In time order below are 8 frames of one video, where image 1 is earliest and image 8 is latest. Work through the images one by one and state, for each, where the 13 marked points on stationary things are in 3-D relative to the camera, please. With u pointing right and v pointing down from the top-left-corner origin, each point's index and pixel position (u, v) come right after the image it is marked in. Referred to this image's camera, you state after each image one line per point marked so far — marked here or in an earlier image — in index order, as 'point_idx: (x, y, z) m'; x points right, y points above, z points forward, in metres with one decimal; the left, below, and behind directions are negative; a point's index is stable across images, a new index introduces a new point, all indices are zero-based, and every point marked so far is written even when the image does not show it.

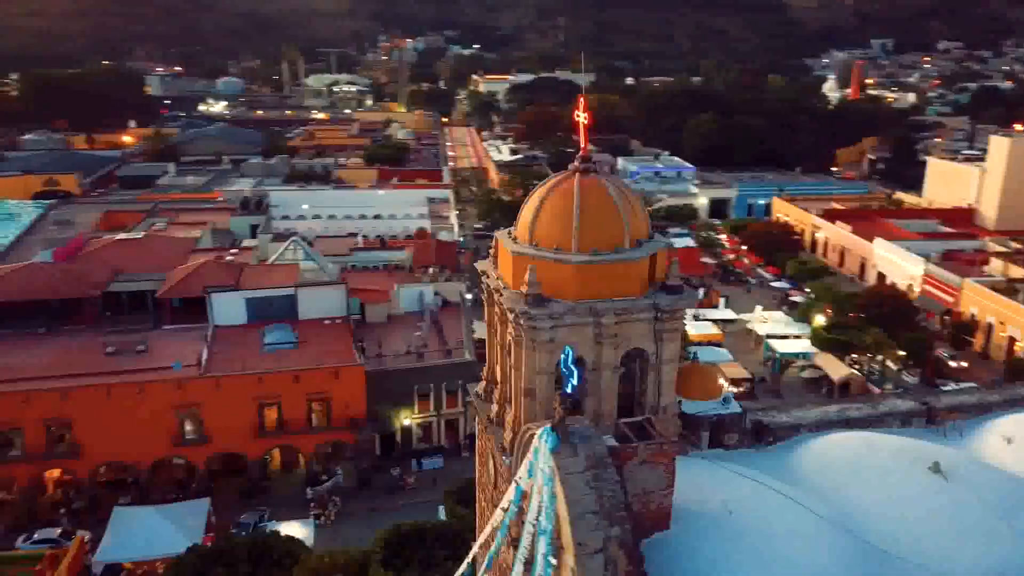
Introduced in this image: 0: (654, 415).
0: (+2.7, -2.4, +15.3) m
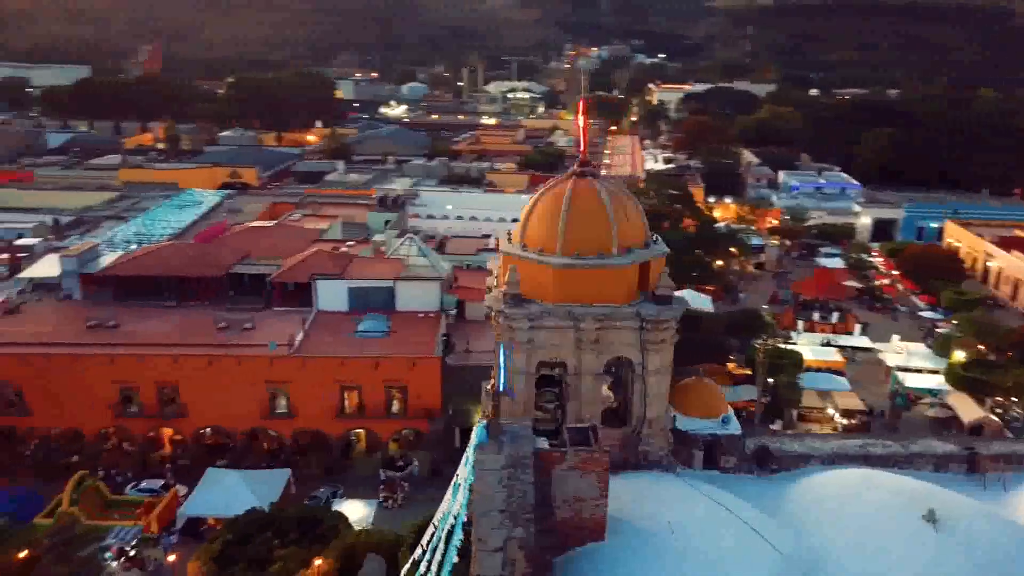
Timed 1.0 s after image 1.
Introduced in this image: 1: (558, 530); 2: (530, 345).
0: (+2.3, -2.5, +14.9) m
1: (+0.7, -3.6, +12.1) m
2: (+0.3, -1.0, +14.4) m
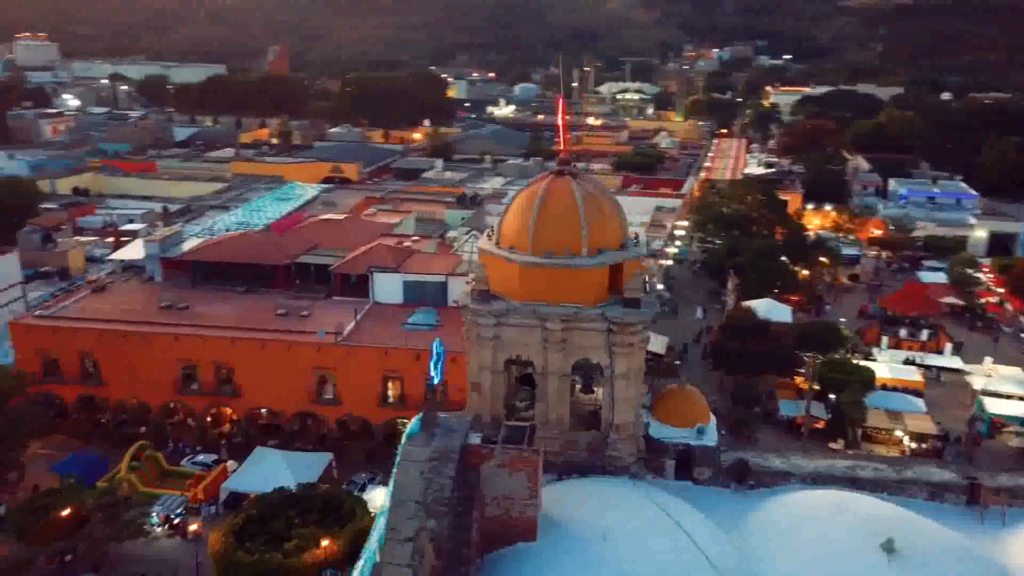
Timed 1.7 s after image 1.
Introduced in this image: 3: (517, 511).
0: (+1.7, -2.6, +14.6) m
1: (-0.4, -3.6, +12.1) m
2: (-0.3, -1.0, +14.4) m
3: (+0.1, -3.3, +11.9) m
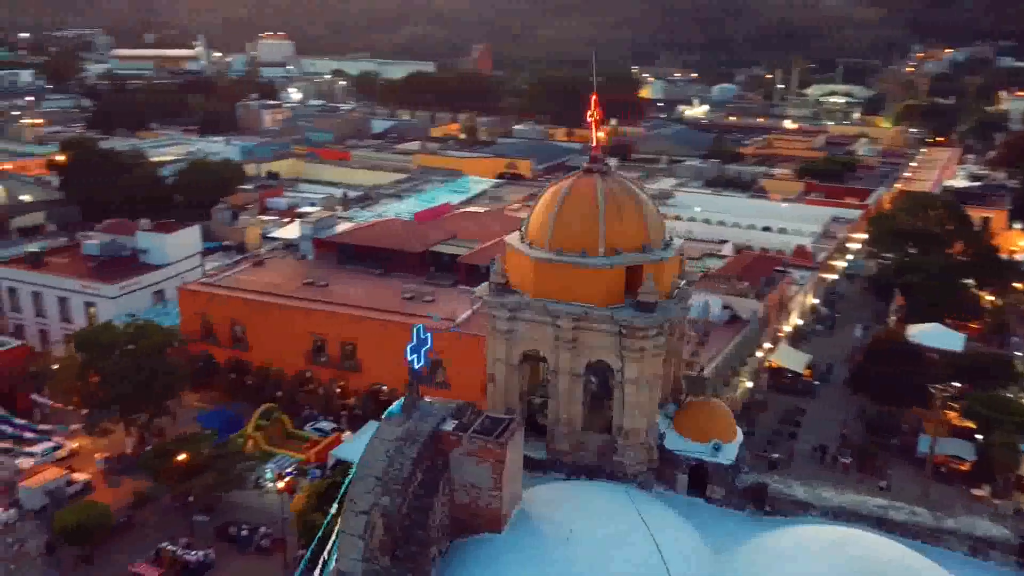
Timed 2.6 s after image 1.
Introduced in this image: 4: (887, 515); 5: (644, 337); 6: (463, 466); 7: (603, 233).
0: (+1.8, -2.6, +14.3) m
1: (-0.8, -3.4, +12.3) m
2: (0.0, -0.9, +14.5) m
3: (-0.4, -3.1, +12.0) m
4: (+6.1, -3.7, +13.2) m
5: (+2.2, -0.8, +13.6) m
6: (-0.8, -2.6, +12.1) m
7: (+1.5, +1.0, +13.9) m
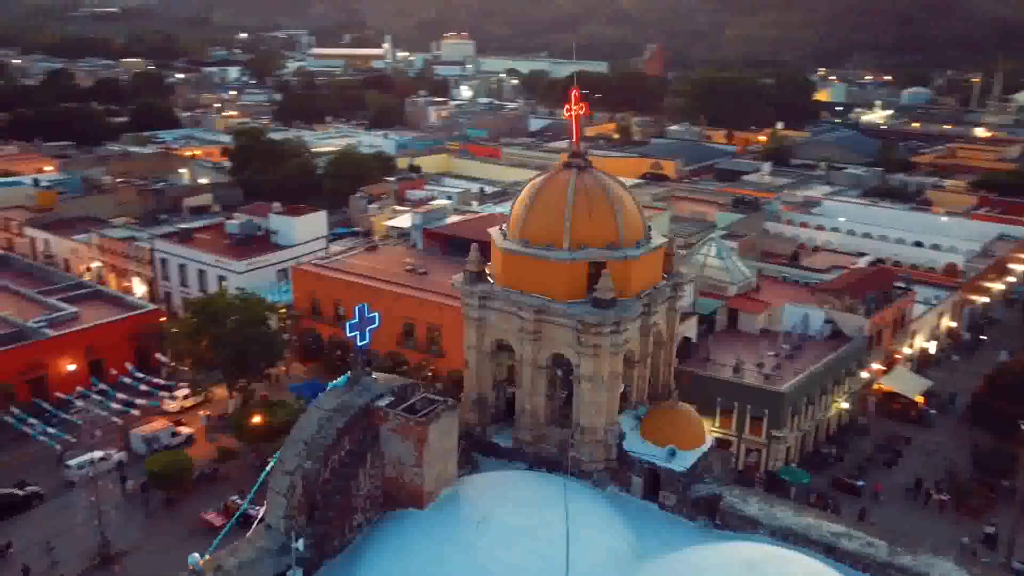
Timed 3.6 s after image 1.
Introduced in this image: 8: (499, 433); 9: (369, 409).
0: (+1.1, -2.5, +14.2) m
1: (-1.9, -3.2, +12.9) m
2: (-0.6, -0.7, +14.8) m
3: (-1.6, -2.9, +12.5) m
4: (+5.0, -3.9, +12.3) m
5: (+1.4, -0.8, +13.5) m
6: (-1.9, -2.4, +12.6) m
7: (+1.0, +1.1, +13.9) m
8: (-0.2, -2.7, +15.3) m
9: (-2.2, -1.9, +12.7) m
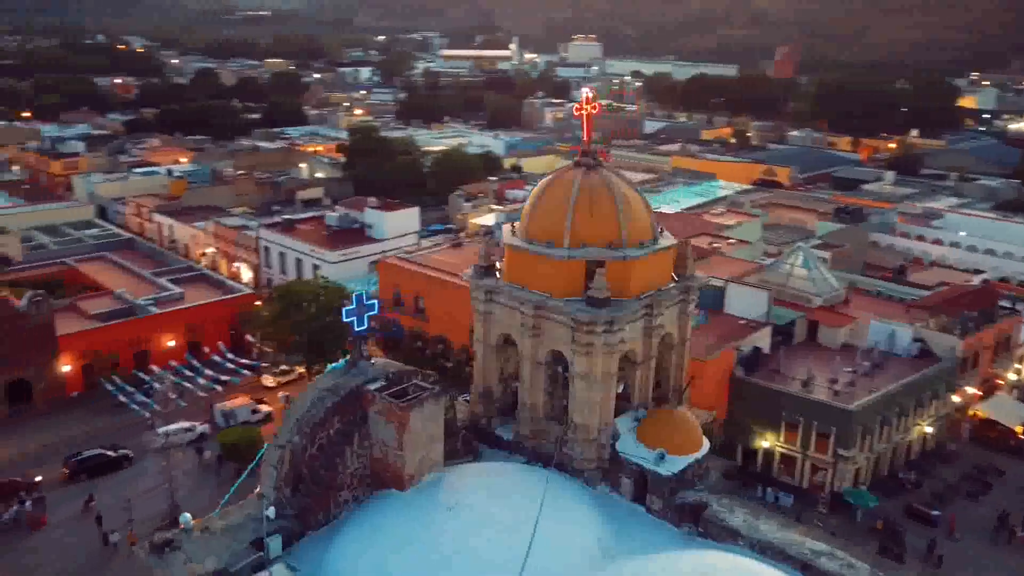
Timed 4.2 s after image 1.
0: (+1.0, -2.5, +14.3) m
1: (-2.2, -3.0, +13.4) m
2: (-0.5, -0.6, +15.1) m
3: (-1.9, -2.7, +13.0) m
4: (+4.5, -4.0, +11.8) m
5: (+1.3, -0.7, +13.5) m
6: (-2.2, -2.2, +13.1) m
7: (+1.0, +1.1, +14.0) m
8: (-0.2, -2.7, +15.5) m
9: (-2.5, -1.7, +13.3) m
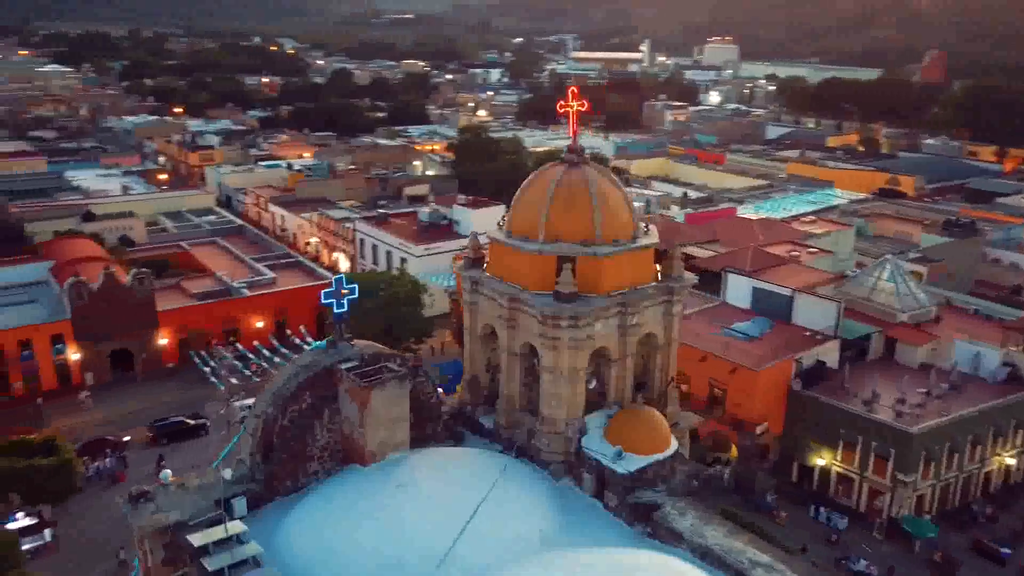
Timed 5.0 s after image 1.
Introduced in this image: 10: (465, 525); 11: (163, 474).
0: (+0.5, -2.4, +14.5) m
1: (-2.9, -2.7, +14.1) m
2: (-0.7, -0.4, +15.6) m
3: (-2.6, -2.5, +13.7) m
4: (+3.5, -4.0, +11.5) m
5: (+0.8, -0.7, +13.7) m
6: (-2.8, -1.9, +13.9) m
7: (+0.6, +1.2, +14.2) m
8: (-0.5, -2.5, +15.9) m
9: (-3.1, -1.4, +14.1) m
10: (-0.6, -3.6, +12.3) m
11: (-5.8, -3.1, +13.4) m
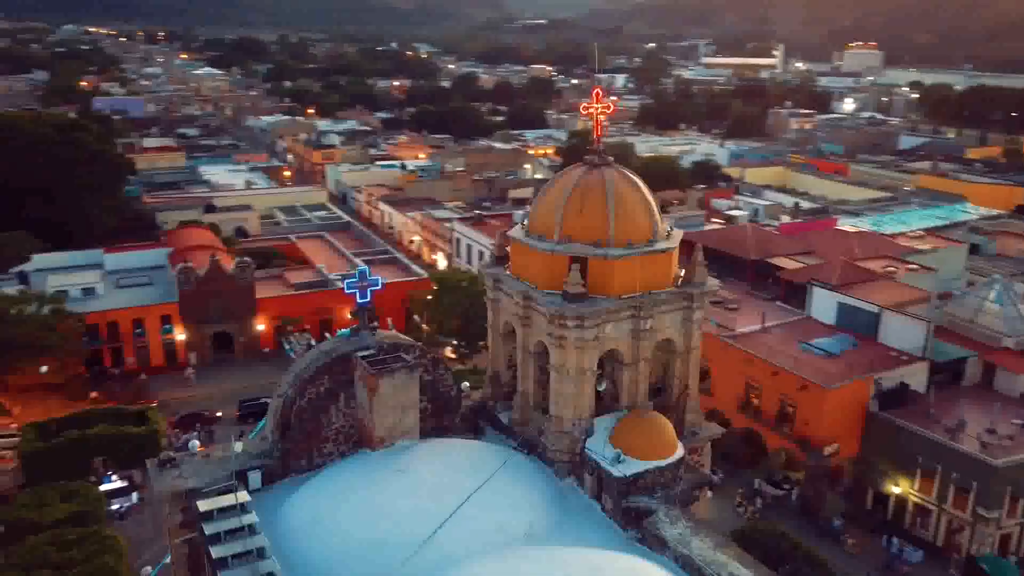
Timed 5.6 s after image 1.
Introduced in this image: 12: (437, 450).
0: (+0.7, -2.4, +14.6) m
1: (-2.7, -2.5, +14.7) m
2: (-0.3, -0.3, +15.8) m
3: (-2.6, -2.3, +14.3) m
4: (+3.1, -4.1, +11.2) m
5: (+0.9, -0.6, +13.8) m
6: (-2.7, -1.8, +14.5) m
7: (+0.9, +1.2, +14.3) m
8: (-0.1, -2.5, +16.1) m
9: (-2.9, -1.3, +14.7) m
10: (-0.8, -3.5, +12.6) m
11: (-5.7, -2.8, +14.5) m
12: (-1.2, -2.9, +14.2) m
